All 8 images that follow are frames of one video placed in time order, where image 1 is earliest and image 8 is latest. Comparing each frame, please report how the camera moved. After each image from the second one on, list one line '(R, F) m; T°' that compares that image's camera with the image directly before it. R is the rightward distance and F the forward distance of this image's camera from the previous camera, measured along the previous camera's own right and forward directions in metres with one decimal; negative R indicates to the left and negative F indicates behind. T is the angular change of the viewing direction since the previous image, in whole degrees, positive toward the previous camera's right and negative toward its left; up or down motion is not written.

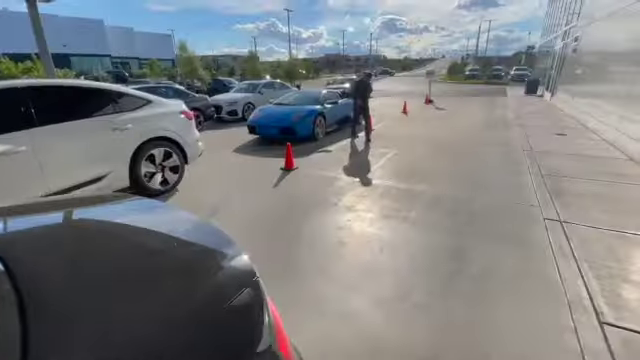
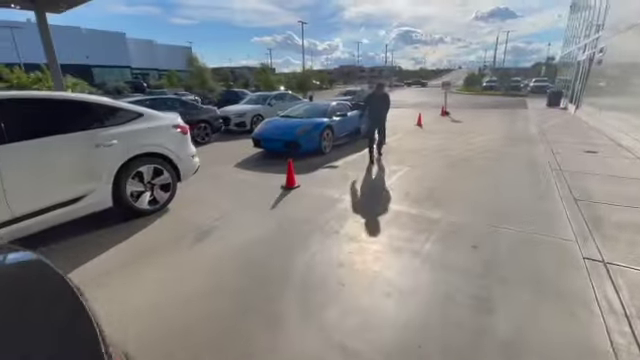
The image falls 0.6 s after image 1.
(+0.2, +0.4) m; -3°
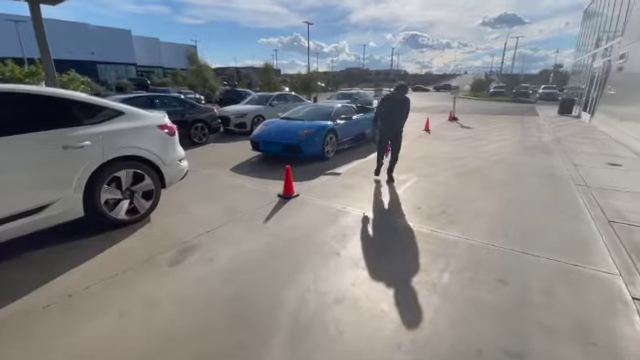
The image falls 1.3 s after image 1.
(0.0, +0.5) m; -1°
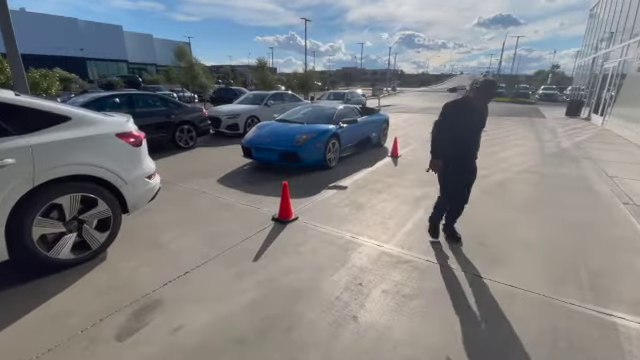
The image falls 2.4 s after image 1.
(-0.1, +0.8) m; +1°
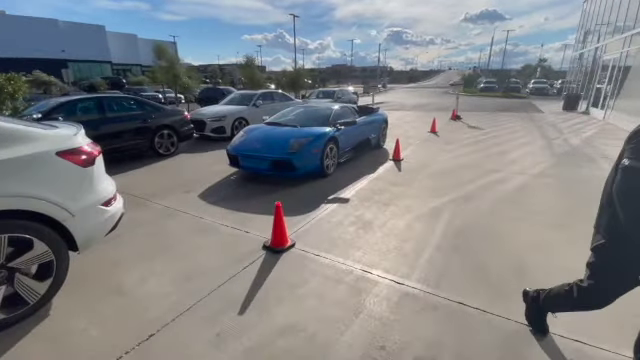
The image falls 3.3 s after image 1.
(-0.1, +0.6) m; +1°
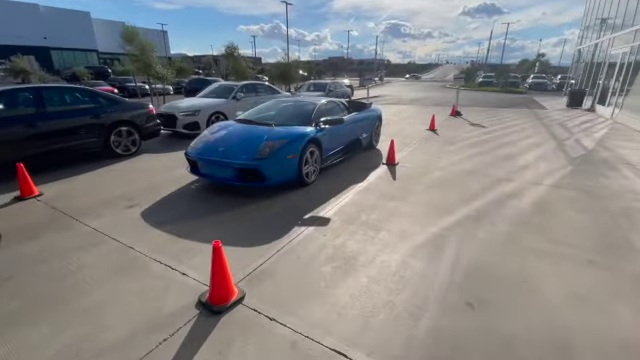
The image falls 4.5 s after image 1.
(+0.3, +0.9) m; +1°
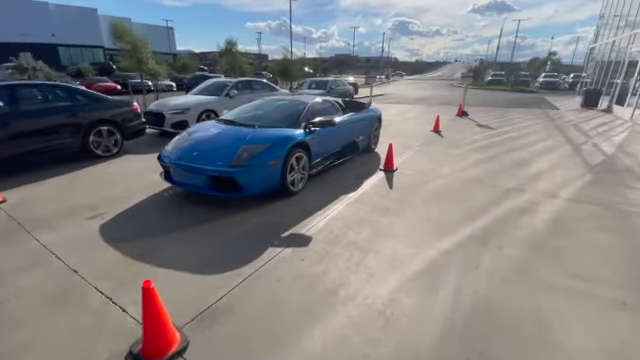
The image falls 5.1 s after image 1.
(+0.2, +0.5) m; -1°
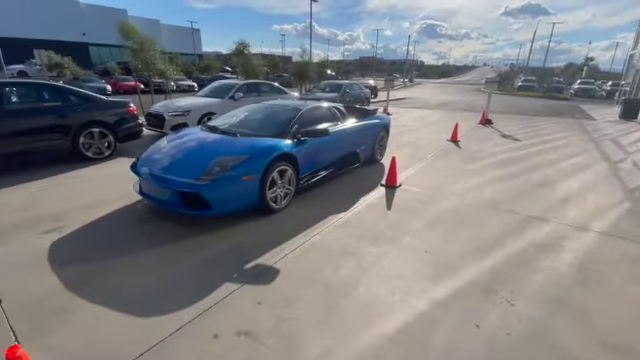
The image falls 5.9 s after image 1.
(+0.4, +0.5) m; -4°
